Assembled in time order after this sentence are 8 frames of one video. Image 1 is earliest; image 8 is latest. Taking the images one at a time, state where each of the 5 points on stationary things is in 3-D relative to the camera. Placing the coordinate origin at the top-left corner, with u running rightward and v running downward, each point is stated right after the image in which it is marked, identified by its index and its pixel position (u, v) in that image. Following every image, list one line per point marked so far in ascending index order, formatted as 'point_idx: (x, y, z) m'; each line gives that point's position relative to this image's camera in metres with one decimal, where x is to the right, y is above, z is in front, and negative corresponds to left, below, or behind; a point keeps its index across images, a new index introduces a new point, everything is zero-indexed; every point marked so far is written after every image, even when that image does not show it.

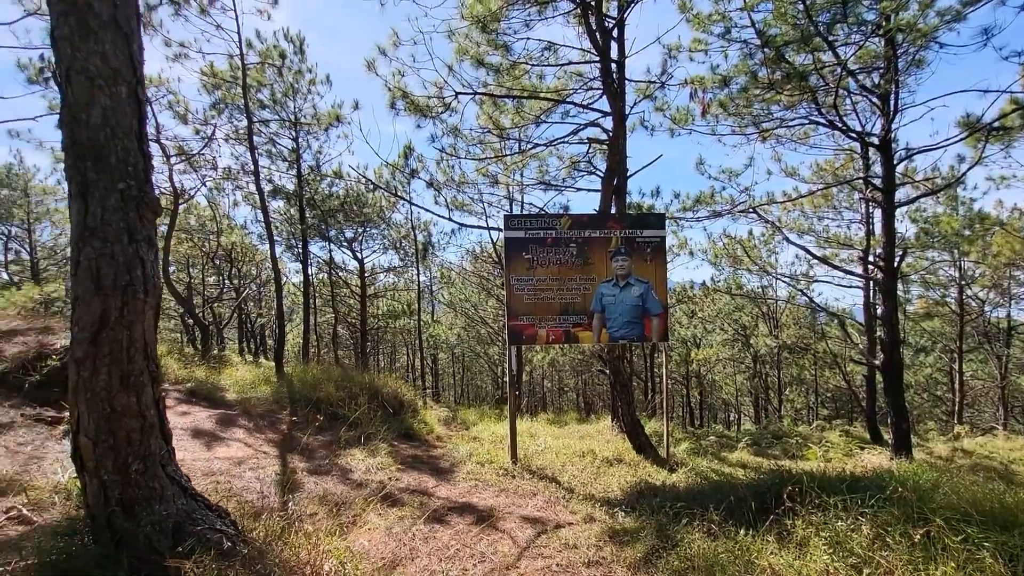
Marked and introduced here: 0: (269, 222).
0: (-4.1, +1.1, +8.4) m
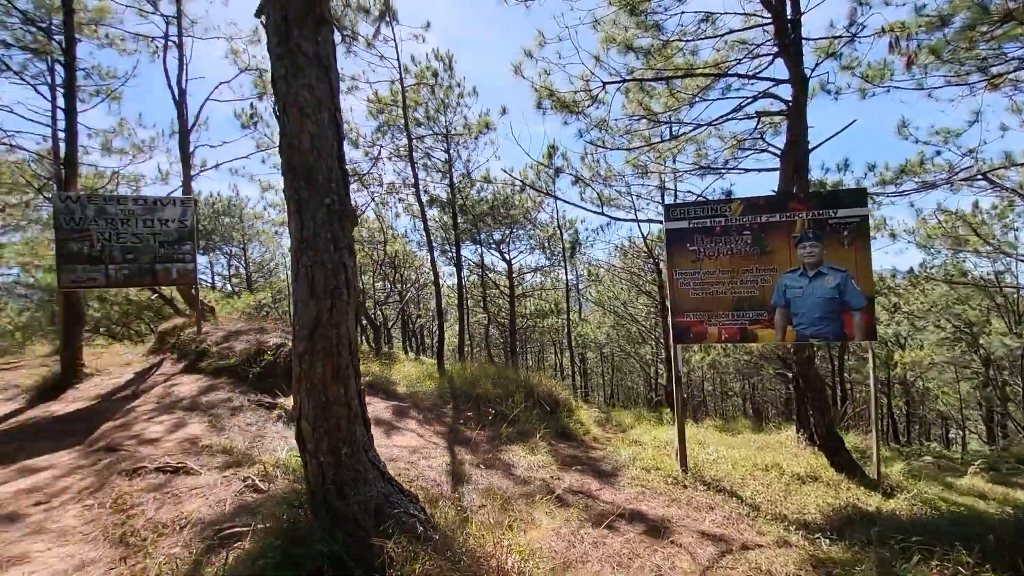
0: (-1.5, +1.1, +9.1) m
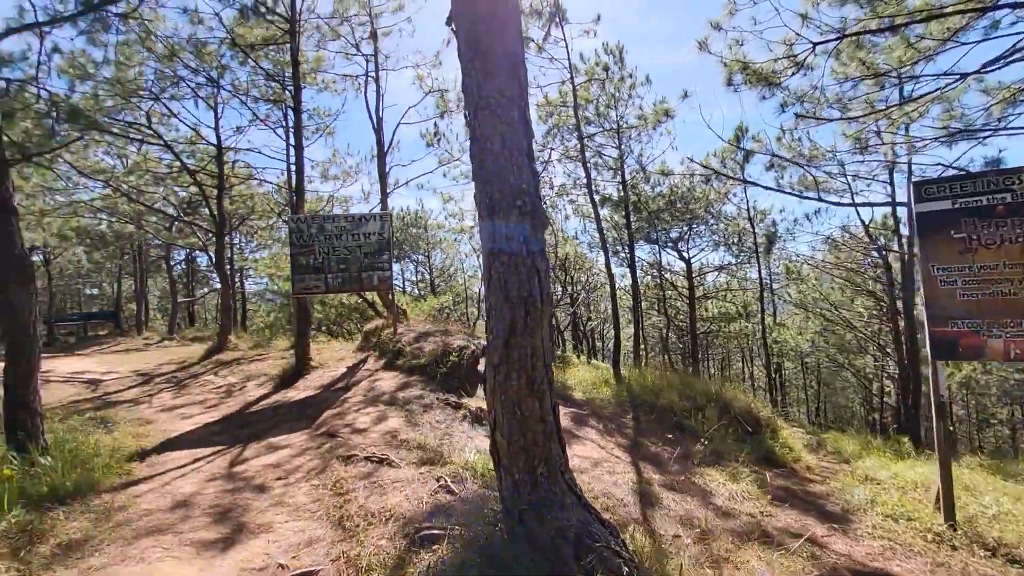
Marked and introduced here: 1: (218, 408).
0: (+1.5, +1.0, +8.8) m
1: (-4.1, -1.7, +7.0) m
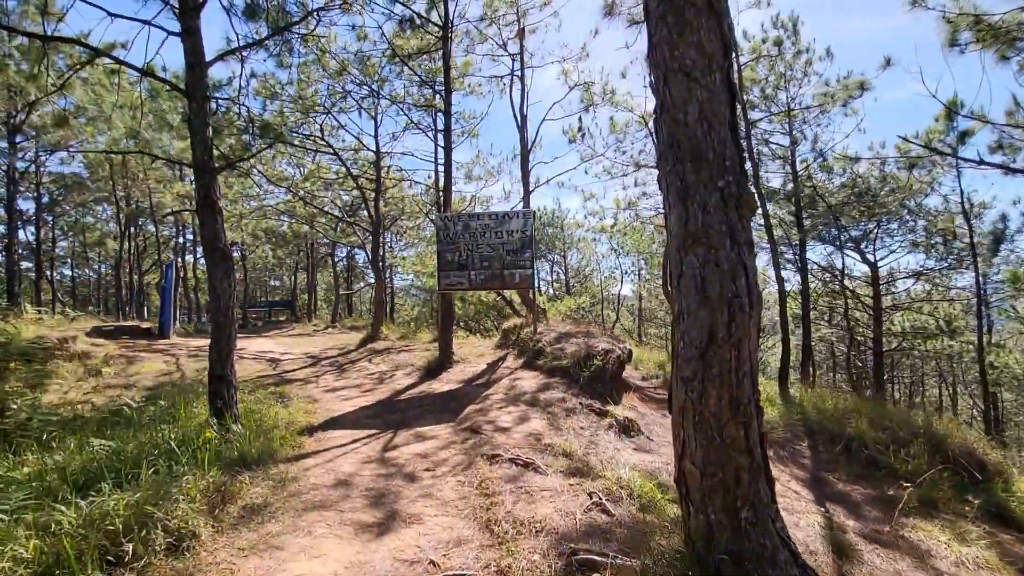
0: (+3.9, +0.9, +7.9) m
1: (-2.1, -1.6, +7.5) m
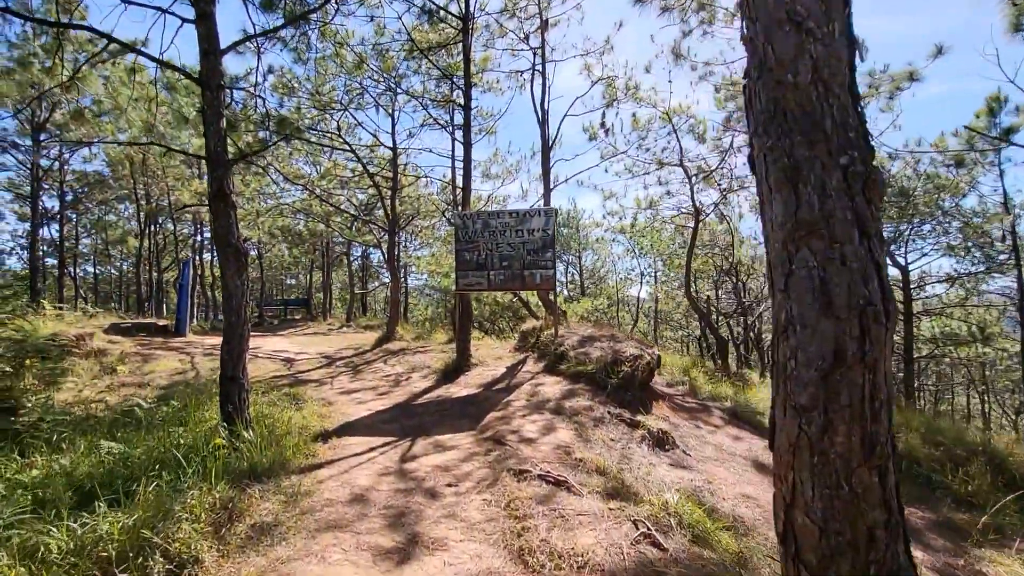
0: (+4.2, +0.9, +7.5) m
1: (-1.8, -1.6, +7.3) m
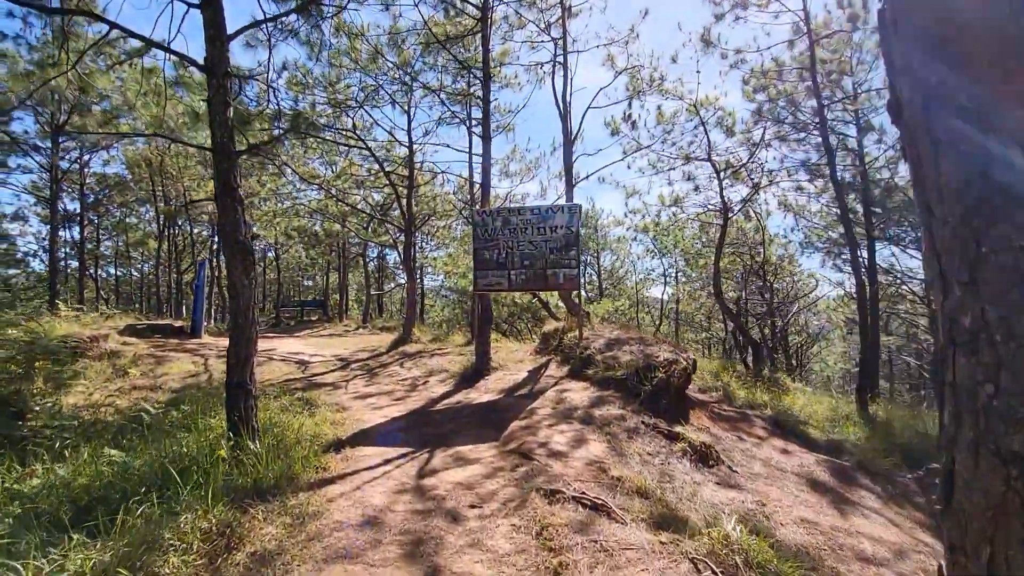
0: (+4.5, +0.9, +6.9) m
1: (-1.5, -1.6, +6.9) m
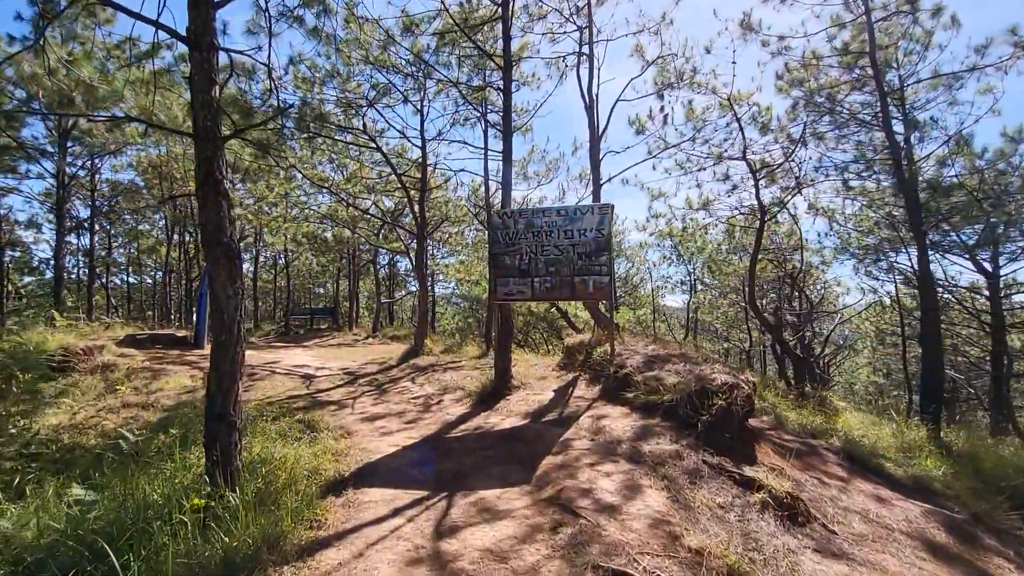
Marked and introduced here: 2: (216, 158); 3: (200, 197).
0: (+4.9, +0.8, +6.1) m
1: (-1.2, -1.7, +6.2) m
2: (-2.3, +1.0, +3.8) m
3: (-2.4, +0.7, +3.8) m
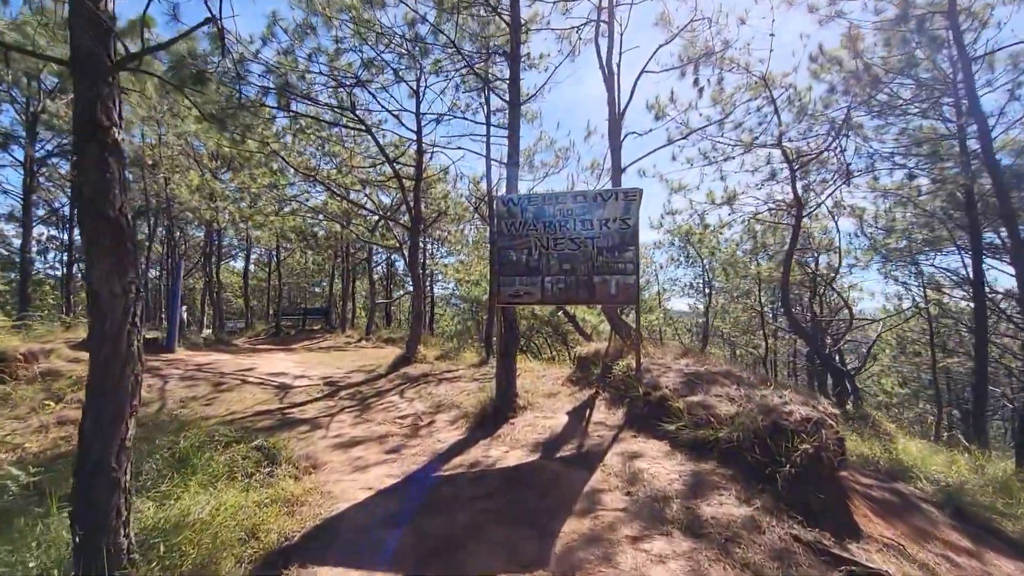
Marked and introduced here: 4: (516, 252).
0: (+4.9, +0.7, +4.9) m
1: (-1.1, -1.7, +5.0) m
2: (-2.2, +1.0, +2.7) m
3: (-2.3, +0.7, +2.6) m
4: (+0.1, +0.4, +6.0) m
